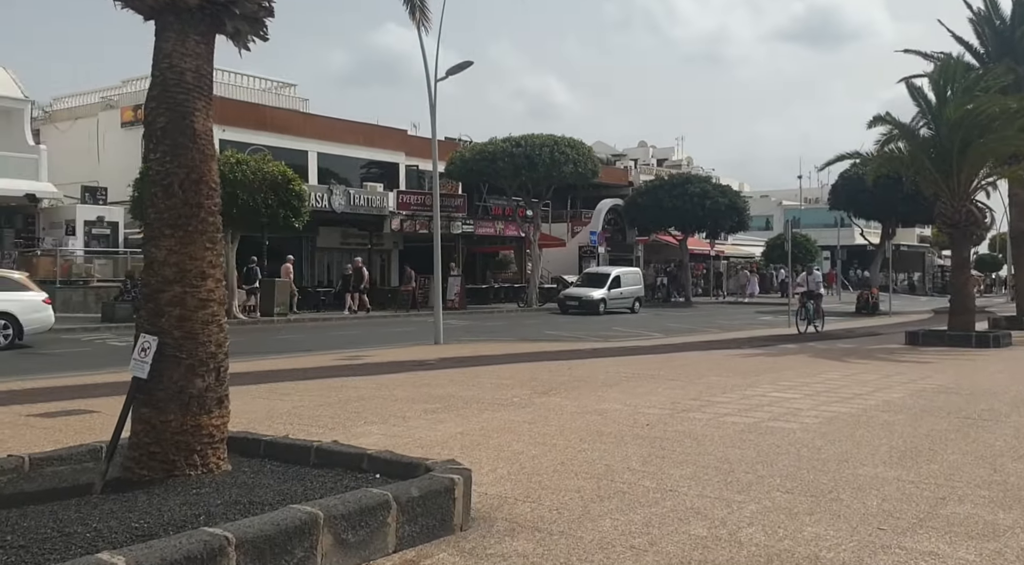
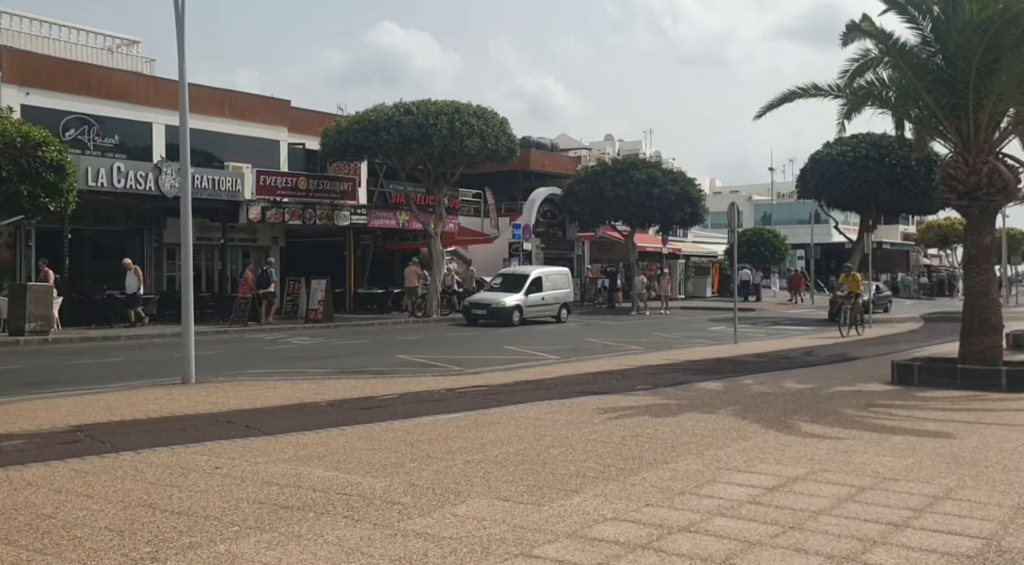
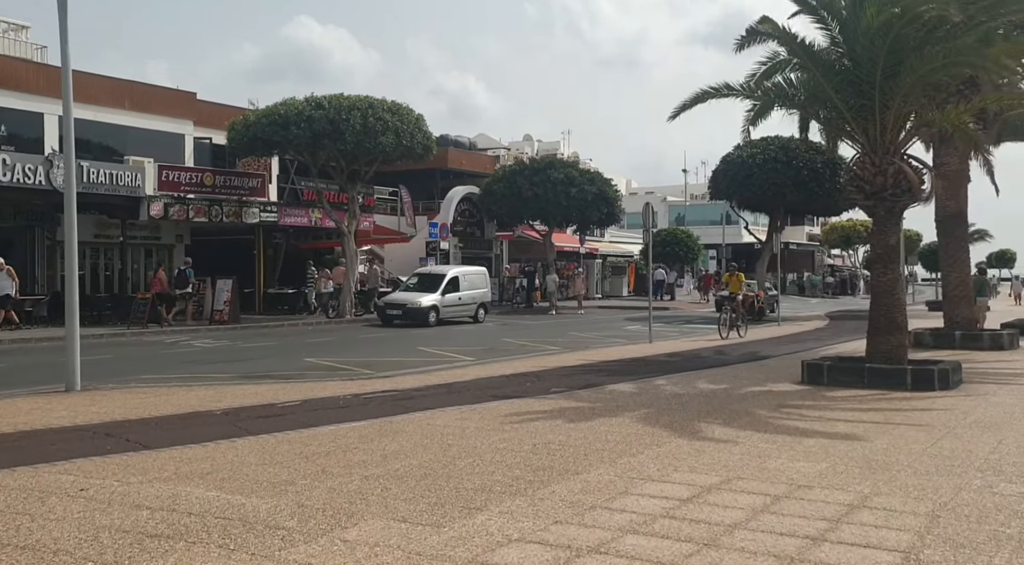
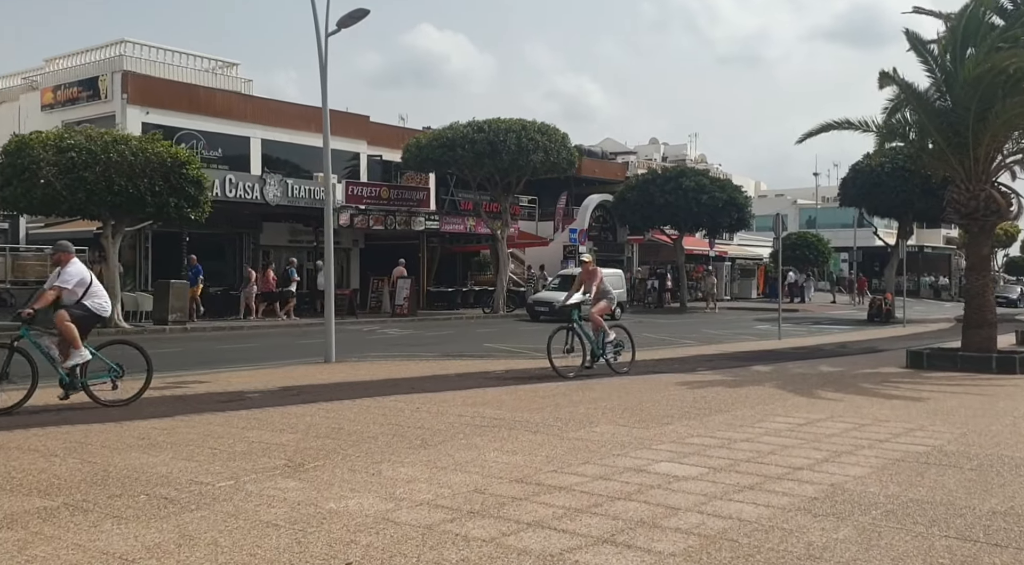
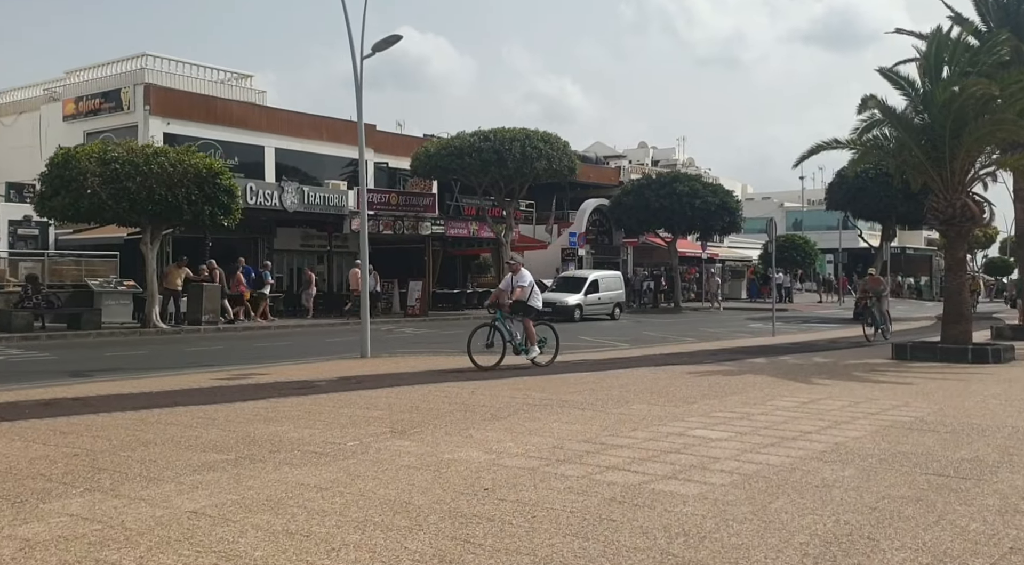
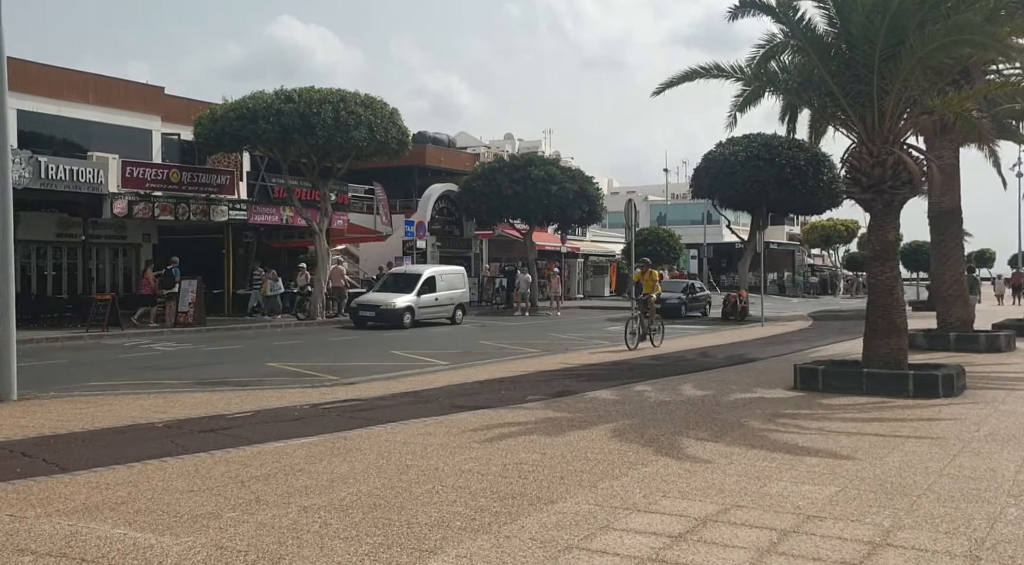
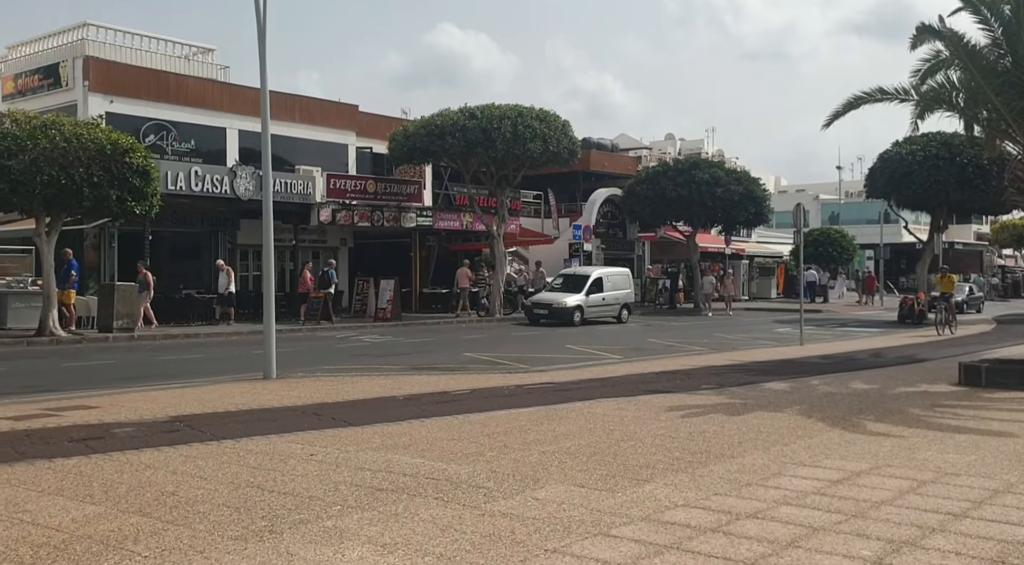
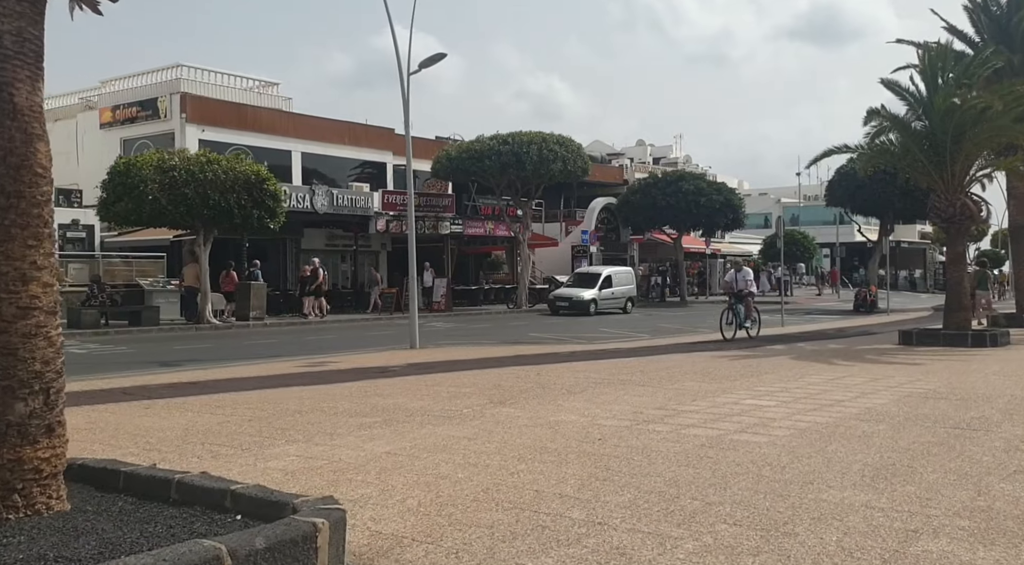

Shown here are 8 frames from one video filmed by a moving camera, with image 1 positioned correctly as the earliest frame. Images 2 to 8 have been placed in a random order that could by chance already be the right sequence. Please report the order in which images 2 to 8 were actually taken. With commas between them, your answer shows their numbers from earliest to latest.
8, 5, 4, 7, 2, 3, 6
